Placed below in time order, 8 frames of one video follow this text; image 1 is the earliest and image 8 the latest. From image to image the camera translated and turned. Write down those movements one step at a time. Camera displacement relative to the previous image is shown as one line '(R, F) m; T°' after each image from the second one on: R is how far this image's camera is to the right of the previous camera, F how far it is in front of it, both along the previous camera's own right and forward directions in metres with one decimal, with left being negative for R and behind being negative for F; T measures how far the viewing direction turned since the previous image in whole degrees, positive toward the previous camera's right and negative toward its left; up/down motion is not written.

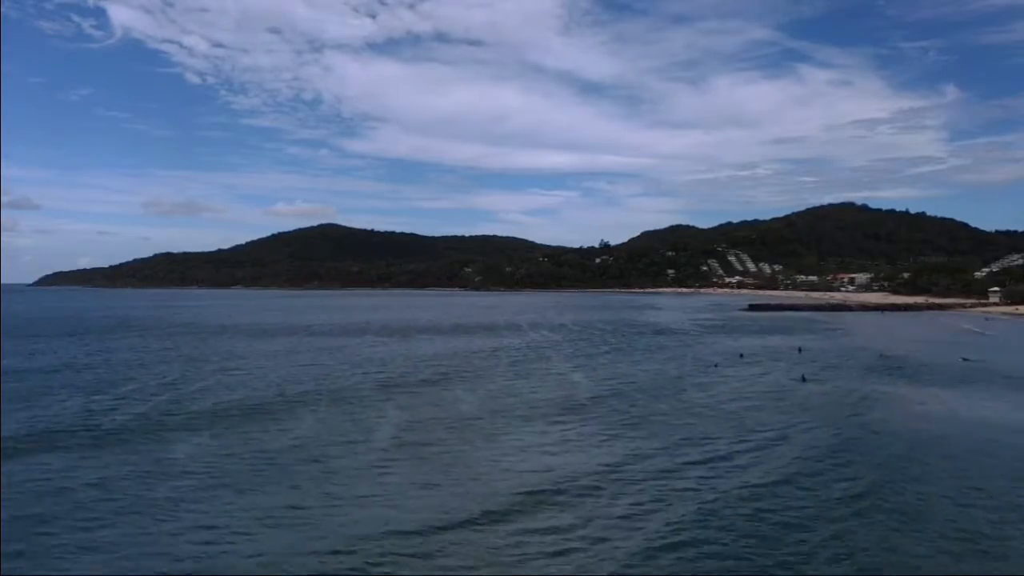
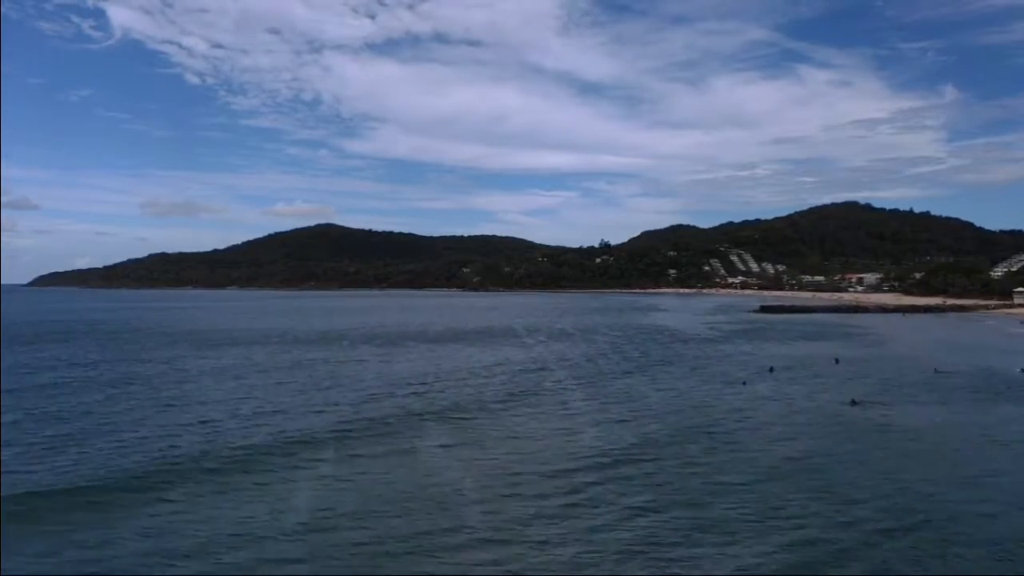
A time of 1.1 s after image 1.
(+0.2, +6.8) m; 0°
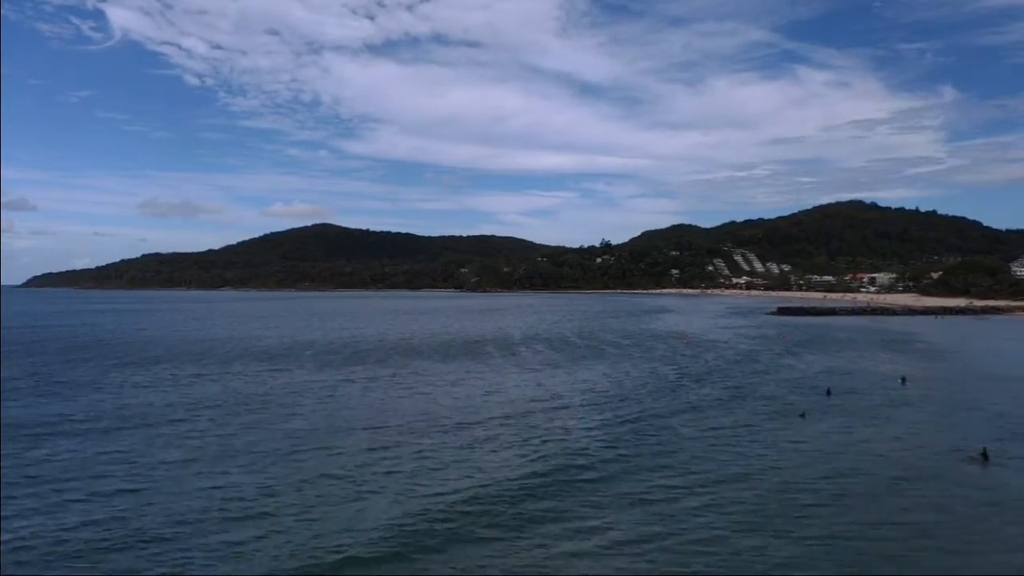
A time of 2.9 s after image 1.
(+0.1, +8.8) m; 0°
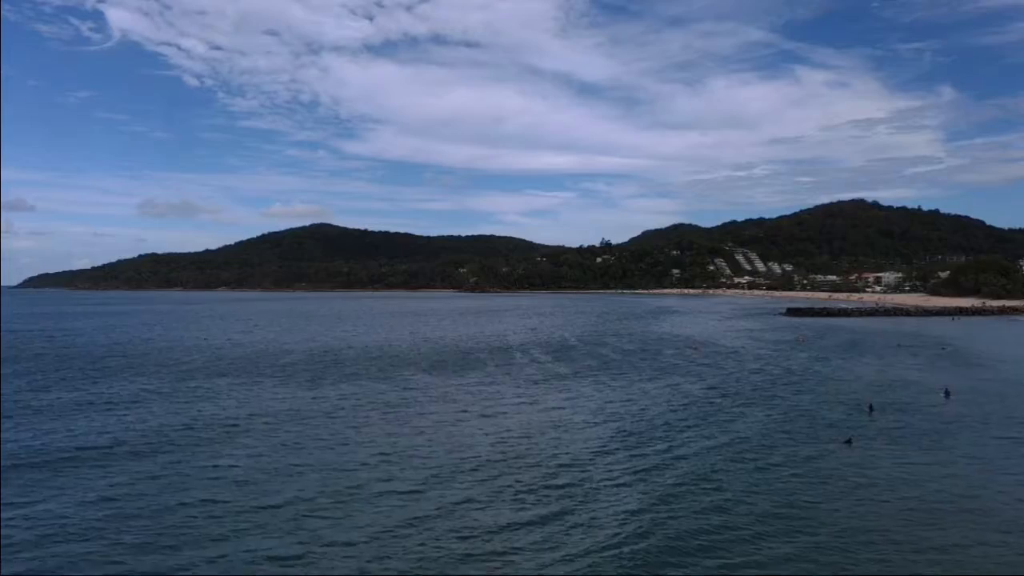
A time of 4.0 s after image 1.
(+0.1, +4.1) m; 0°
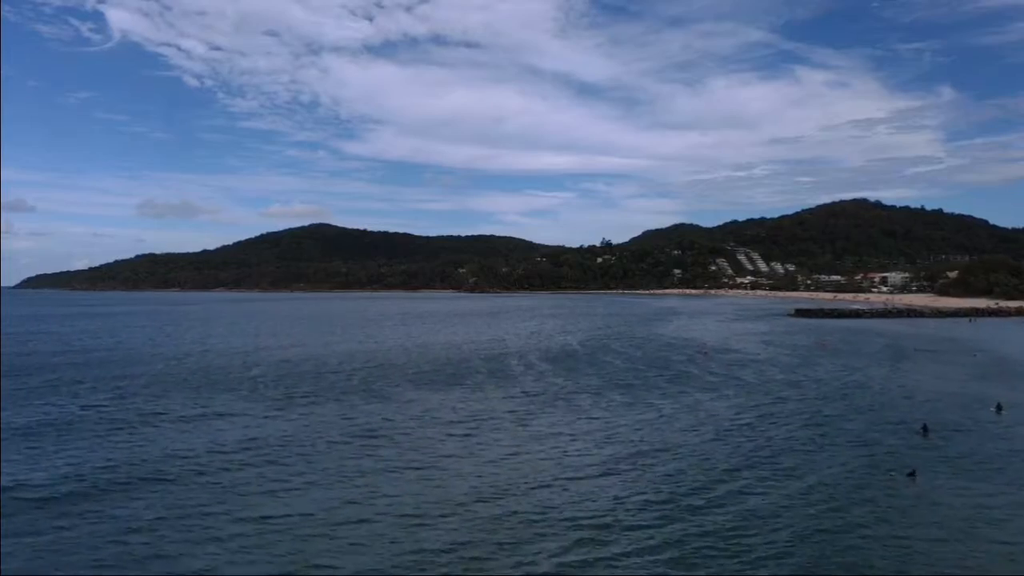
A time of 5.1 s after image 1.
(+0.1, +3.8) m; 0°
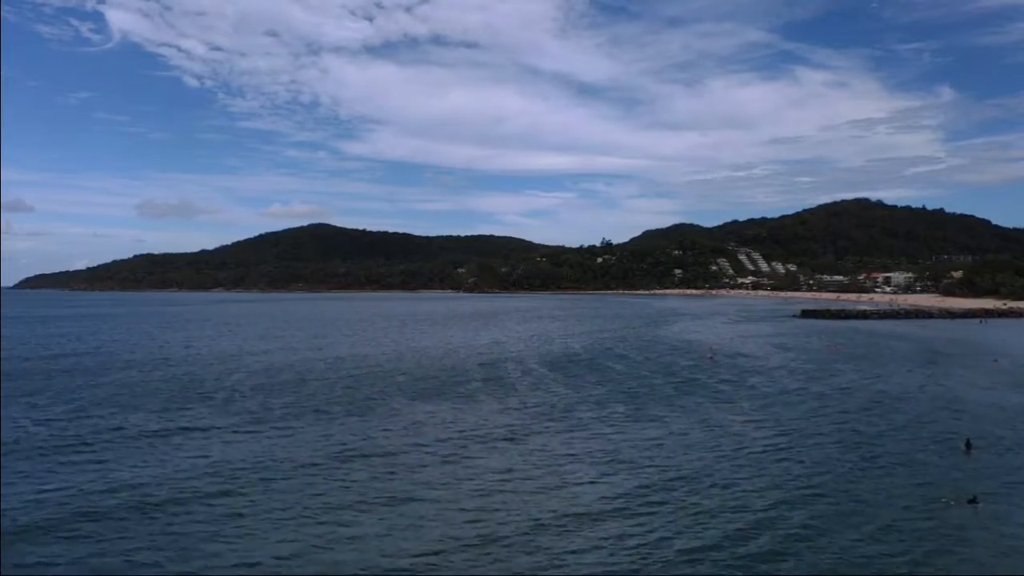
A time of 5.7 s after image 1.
(+0.1, +2.3) m; 0°
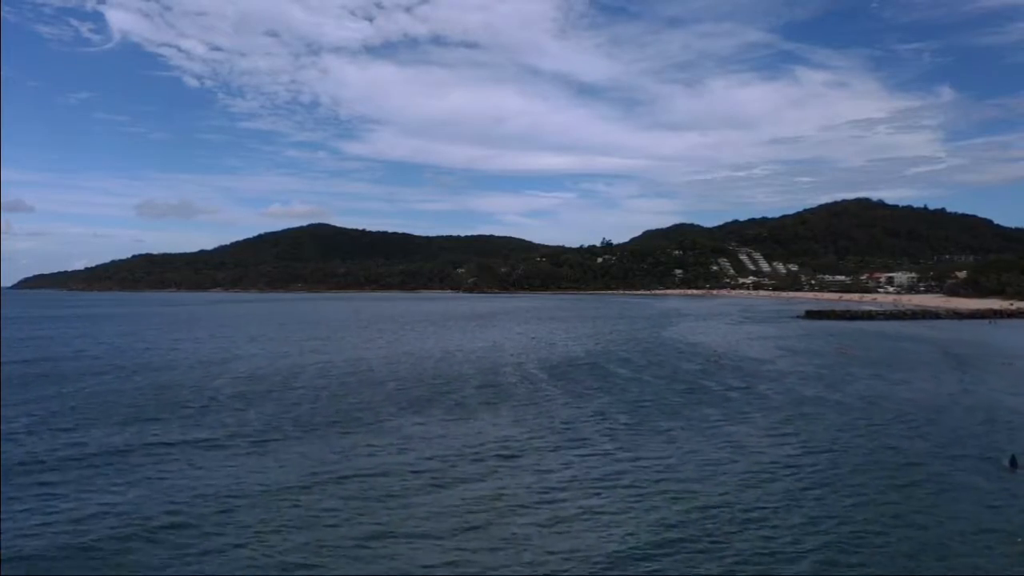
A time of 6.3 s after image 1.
(+0.1, +1.9) m; 0°
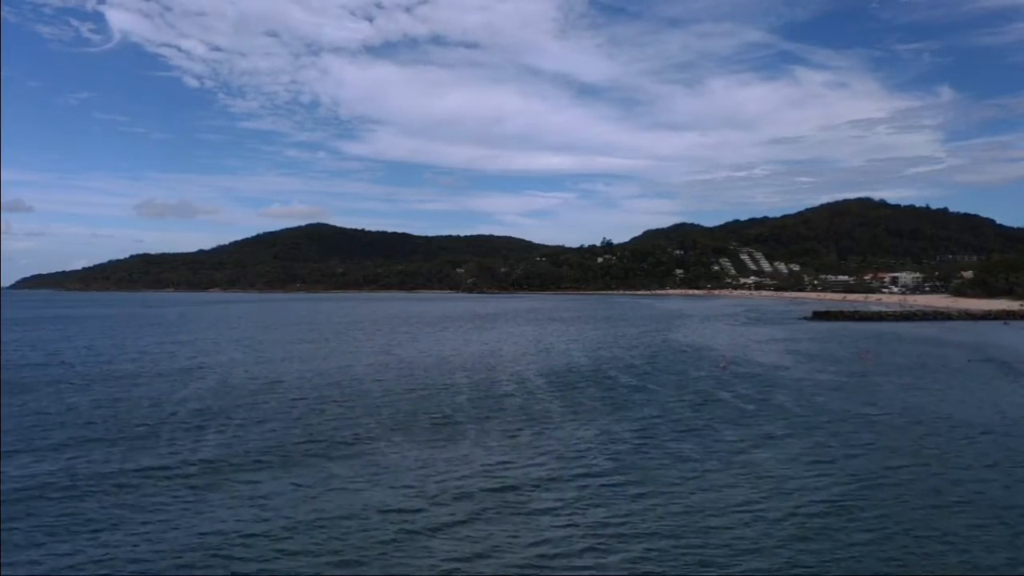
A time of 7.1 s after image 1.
(+0.1, +2.9) m; 0°
